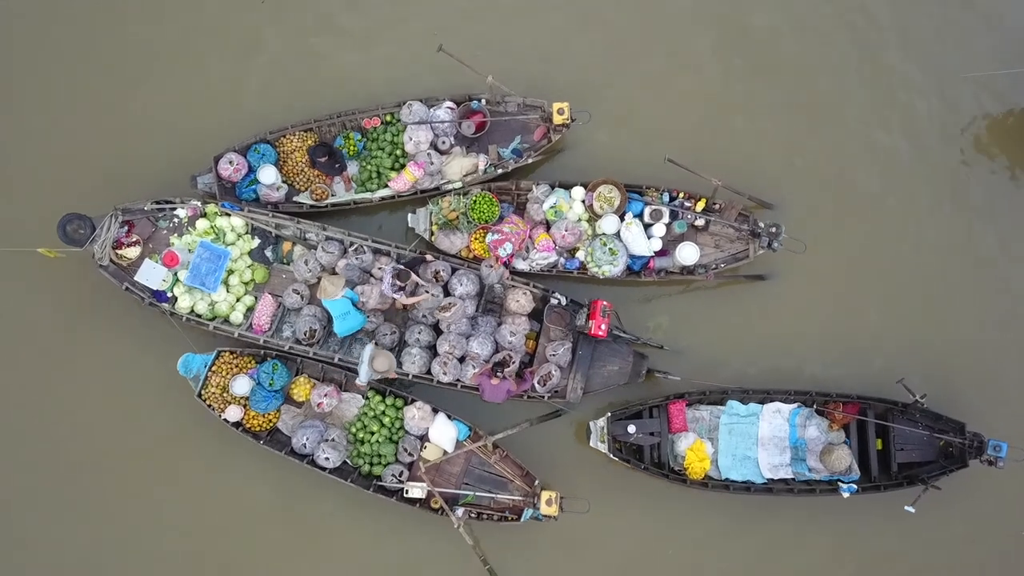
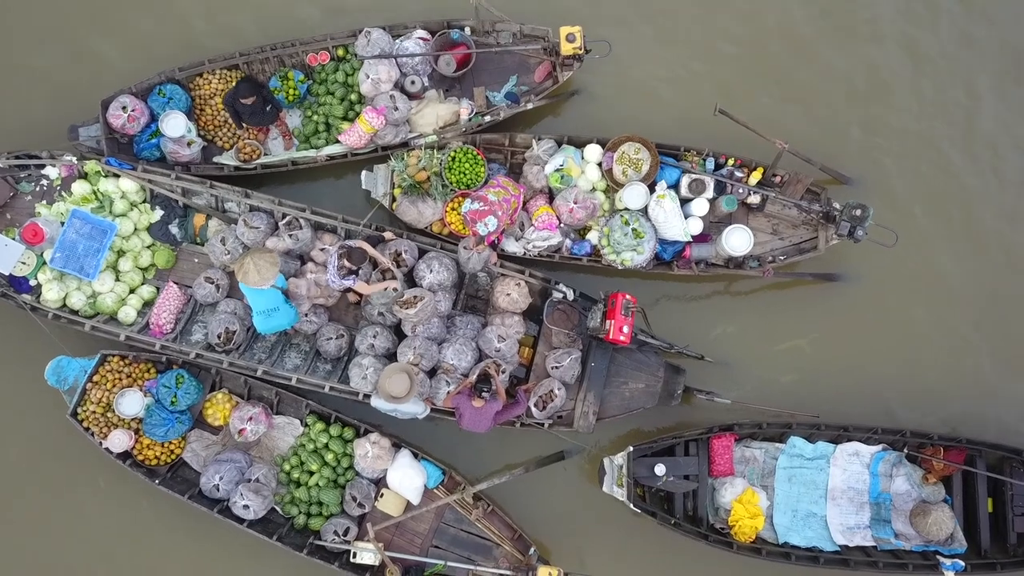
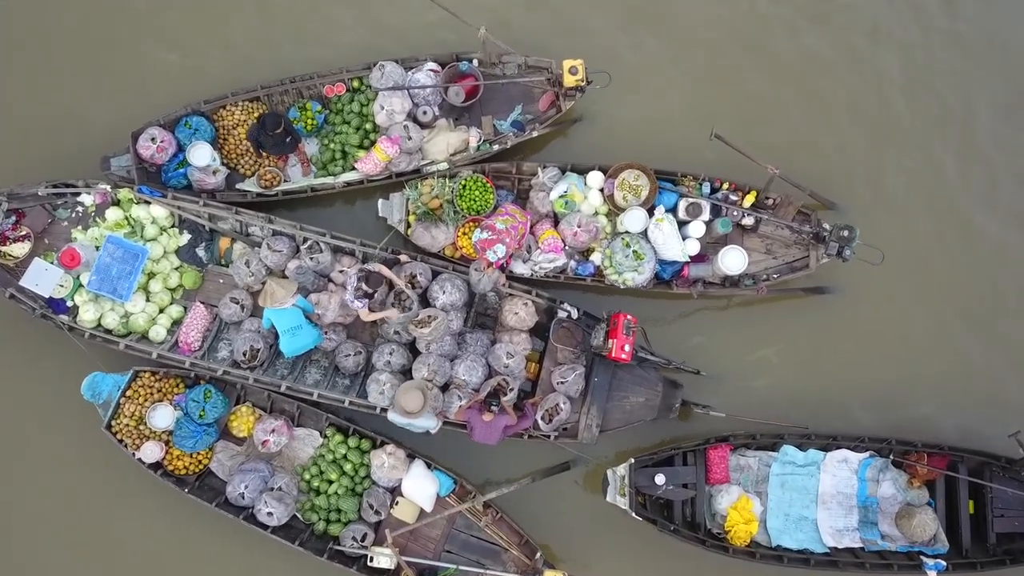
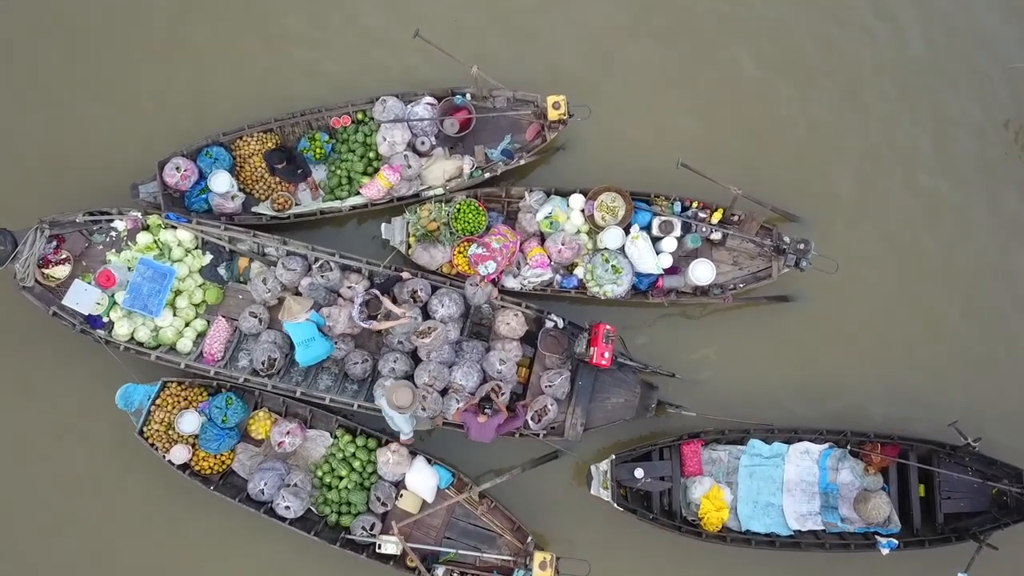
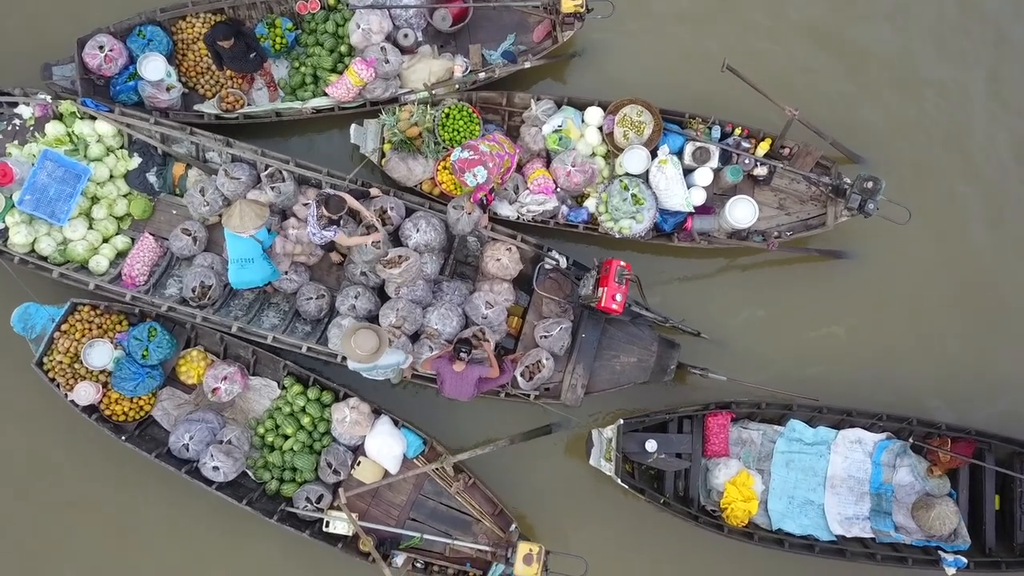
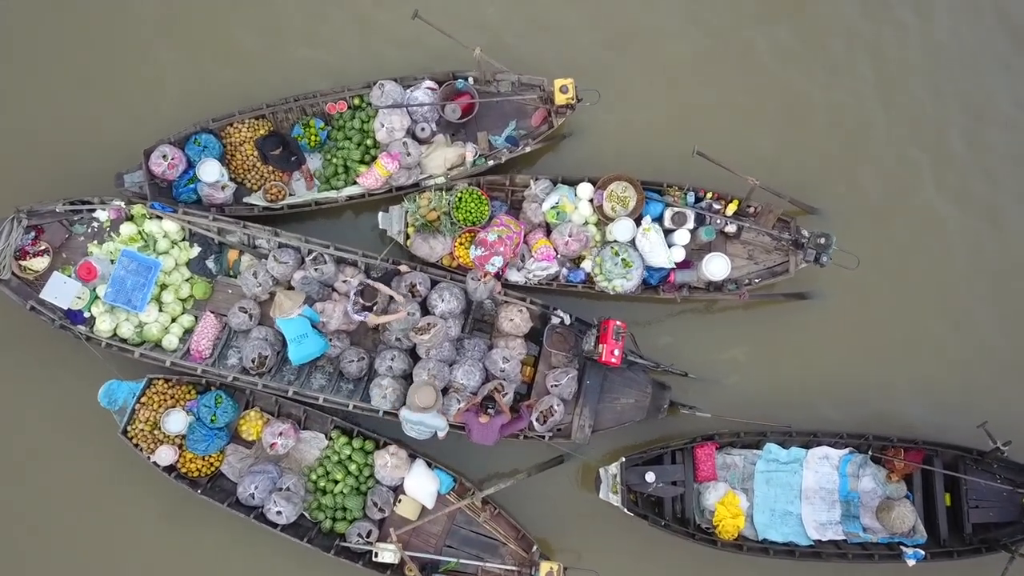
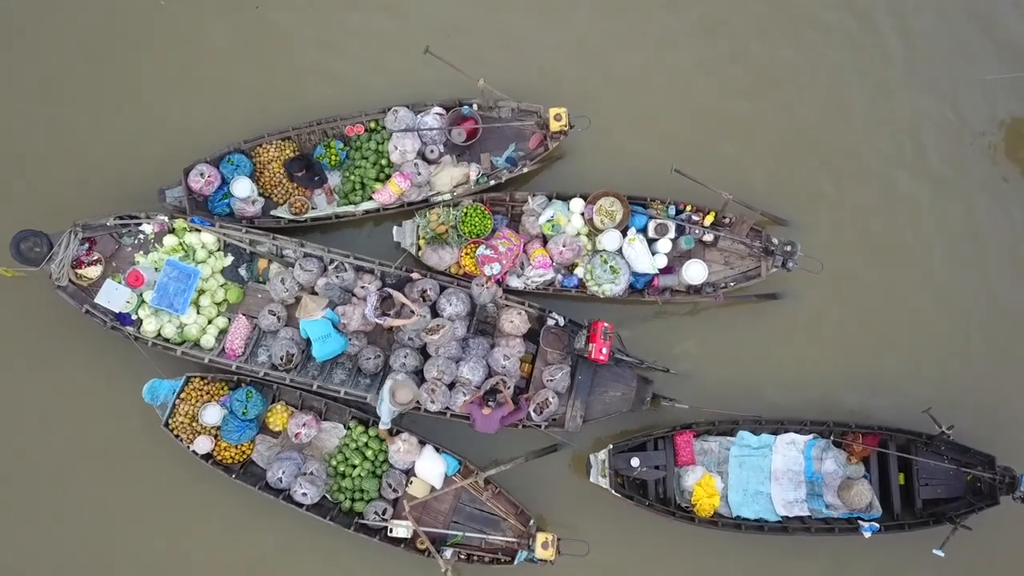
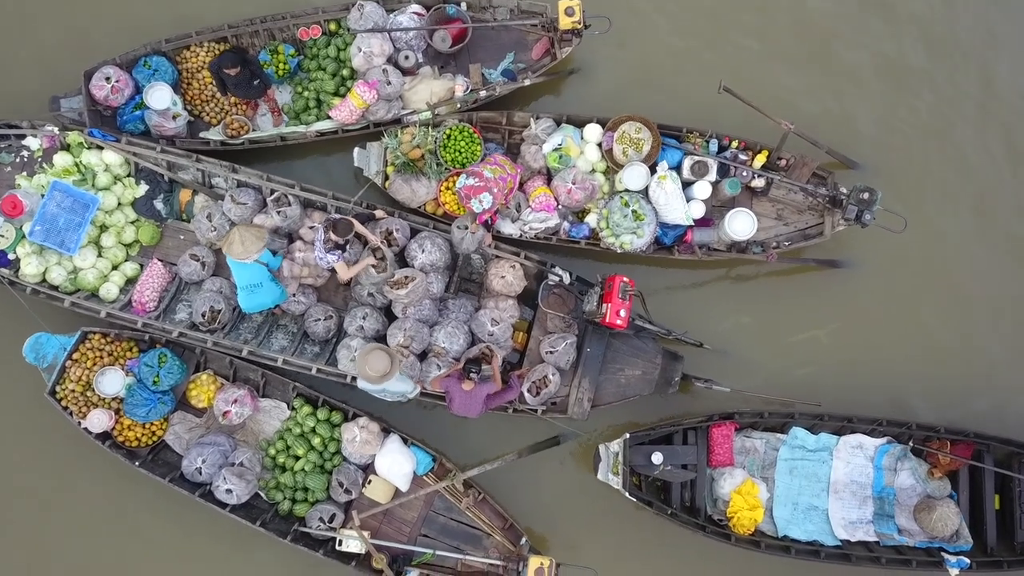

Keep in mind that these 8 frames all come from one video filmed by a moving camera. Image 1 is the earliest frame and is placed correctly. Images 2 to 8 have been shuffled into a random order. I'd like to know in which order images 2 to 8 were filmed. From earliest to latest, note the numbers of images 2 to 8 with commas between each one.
7, 4, 6, 3, 2, 8, 5
